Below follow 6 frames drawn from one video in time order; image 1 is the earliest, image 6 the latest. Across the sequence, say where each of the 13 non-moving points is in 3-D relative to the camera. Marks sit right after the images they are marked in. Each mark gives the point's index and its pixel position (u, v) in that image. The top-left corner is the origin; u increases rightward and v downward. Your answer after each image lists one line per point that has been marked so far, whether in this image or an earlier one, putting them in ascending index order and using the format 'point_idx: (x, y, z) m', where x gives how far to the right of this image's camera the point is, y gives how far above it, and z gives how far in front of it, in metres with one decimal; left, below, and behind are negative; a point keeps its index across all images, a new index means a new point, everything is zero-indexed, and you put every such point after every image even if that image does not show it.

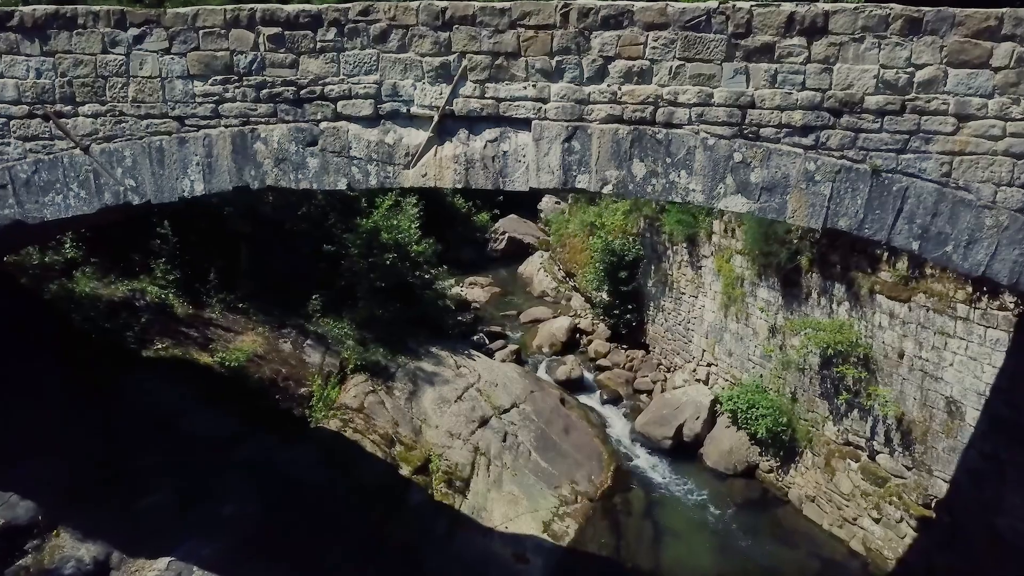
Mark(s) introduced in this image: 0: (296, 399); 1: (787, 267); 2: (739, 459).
0: (-2.6, -1.3, +7.5) m
1: (+3.5, +0.3, +8.2) m
2: (+3.0, -2.3, +8.7) m
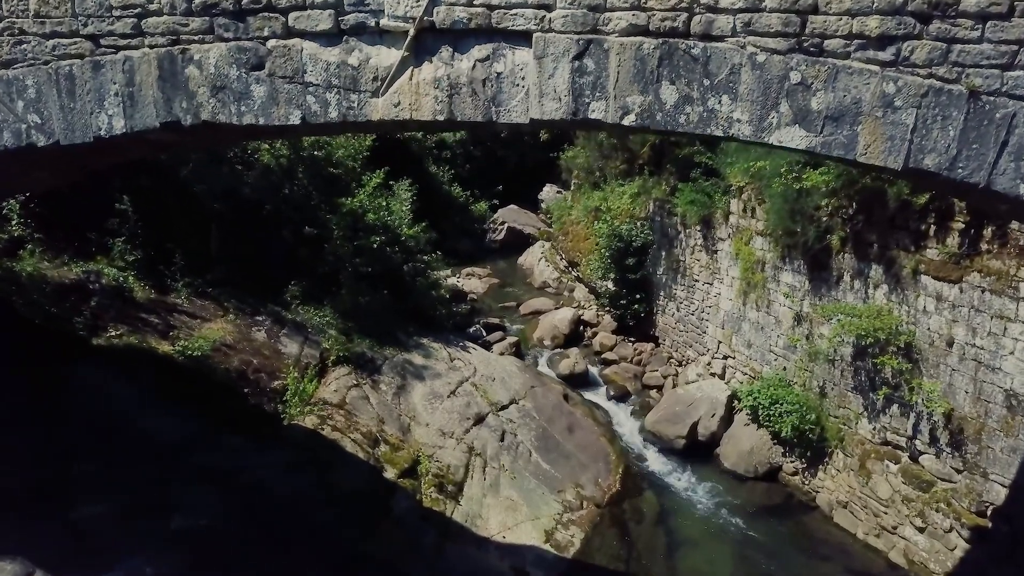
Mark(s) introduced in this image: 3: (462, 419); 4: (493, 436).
0: (-2.6, -1.1, +6.7) m
1: (+3.5, +0.5, +7.4) m
2: (+3.0, -2.1, +7.9) m
3: (-0.6, -1.5, +7.4) m
4: (-0.2, -1.7, +7.3) m
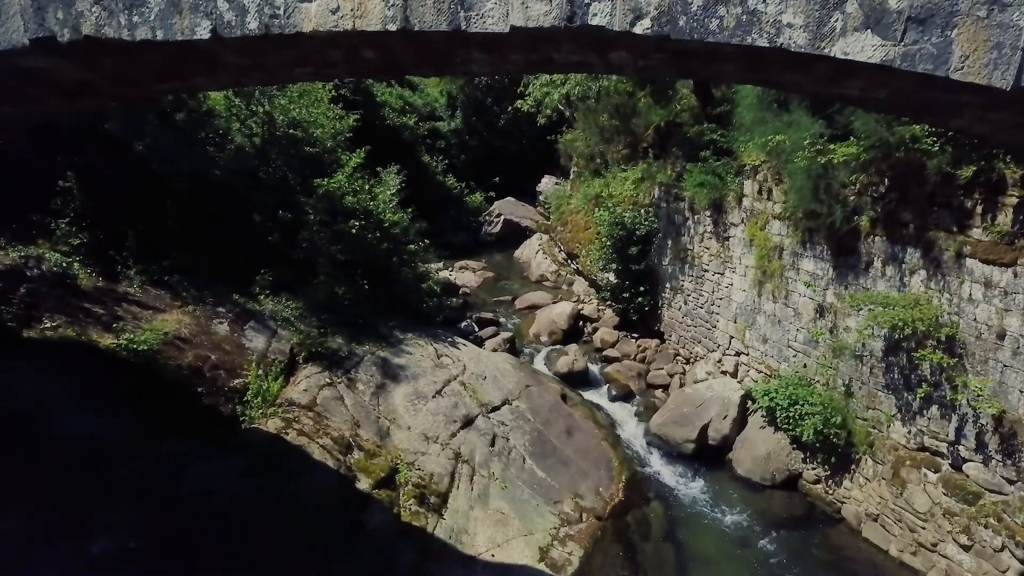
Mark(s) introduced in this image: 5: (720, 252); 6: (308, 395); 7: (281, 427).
0: (-2.7, -1.0, +6.0) m
1: (+3.4, +0.6, +6.6) m
2: (+2.9, -2.0, +7.1) m
3: (-0.7, -1.4, +6.6) m
4: (-0.3, -1.6, +6.6) m
5: (+2.8, +0.5, +8.6) m
6: (-2.0, -1.0, +6.3) m
7: (-2.1, -1.3, +5.9) m
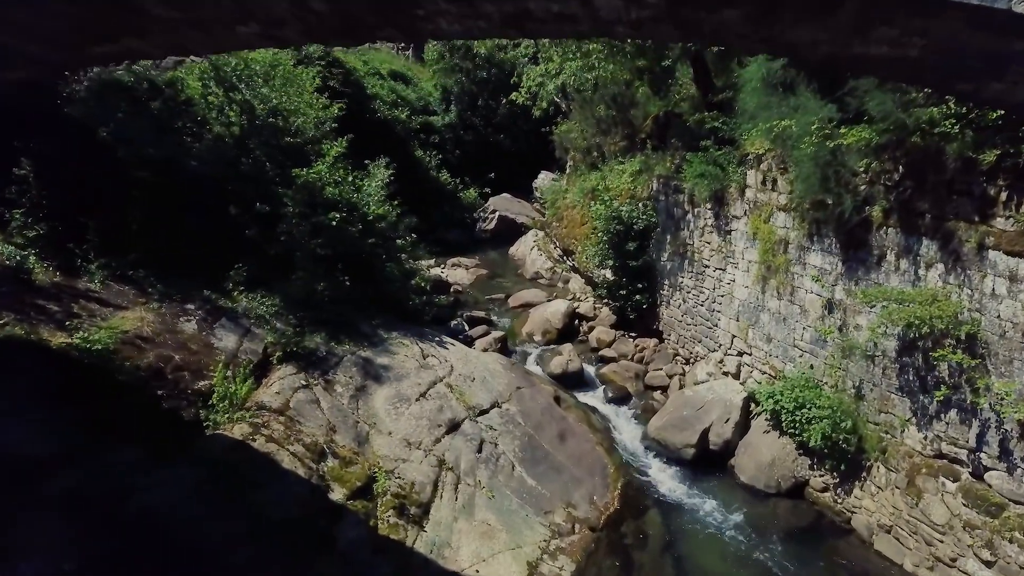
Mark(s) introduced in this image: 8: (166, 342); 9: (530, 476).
0: (-2.8, -0.9, +5.5) m
1: (+3.3, +0.6, +6.2) m
2: (+2.8, -1.9, +6.7) m
3: (-0.8, -1.3, +6.2) m
4: (-0.4, -1.5, +6.2) m
5: (+2.7, +0.5, +8.2) m
6: (-2.1, -1.0, +5.8) m
7: (-2.2, -1.2, +5.4) m
8: (-3.1, -0.5, +5.7) m
9: (+0.2, -1.8, +6.2) m
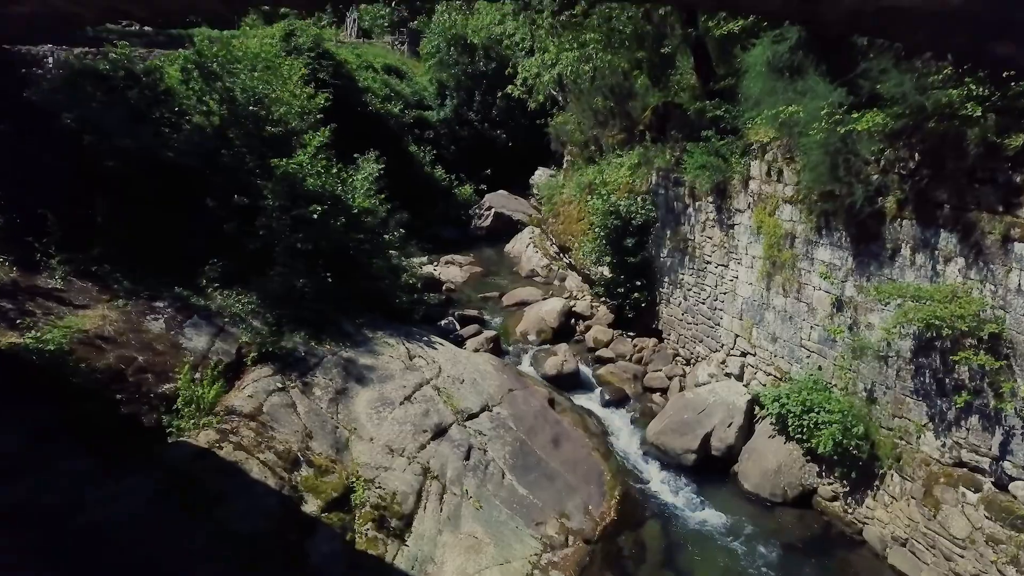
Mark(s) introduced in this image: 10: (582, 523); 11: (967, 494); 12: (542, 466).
0: (-2.9, -0.9, +5.2) m
1: (+3.2, +0.7, +5.8) m
2: (+2.7, -1.9, +6.3) m
3: (-0.9, -1.3, +5.8) m
4: (-0.5, -1.5, +5.8) m
5: (+2.6, +0.6, +7.8) m
6: (-2.2, -1.0, +5.5) m
7: (-2.3, -1.2, +5.1) m
8: (-3.2, -0.4, +5.4) m
9: (+0.1, -1.8, +5.8) m
10: (+0.6, -2.1, +5.8) m
11: (+3.6, -1.6, +5.1) m
12: (+0.3, -1.7, +6.1) m
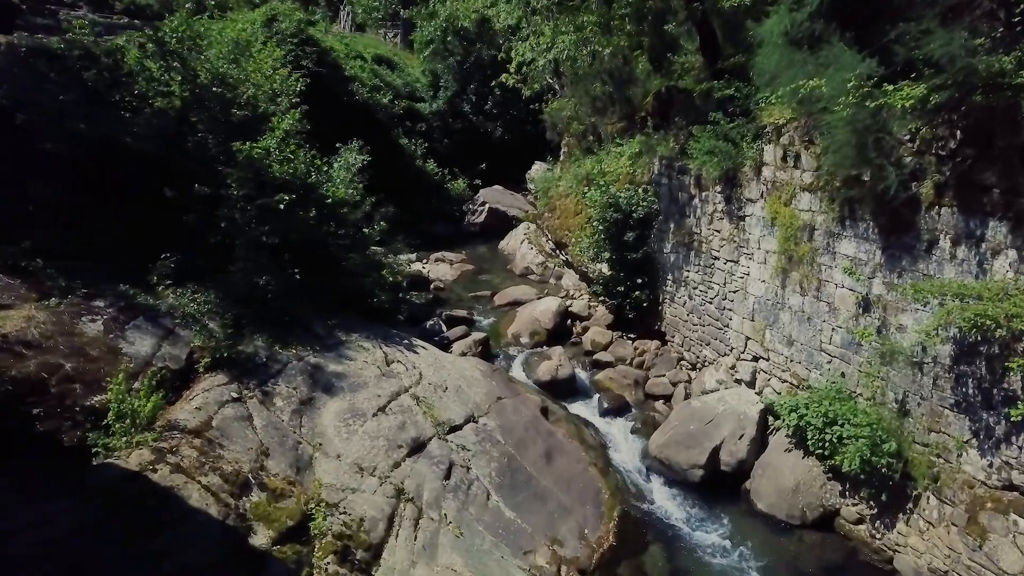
0: (-3.0, -0.9, +4.5) m
1: (+3.0, +0.7, +5.1) m
2: (+2.6, -1.9, +5.6) m
3: (-1.0, -1.3, +5.2) m
4: (-0.6, -1.5, +5.1) m
5: (+2.5, +0.6, +7.1) m
6: (-2.3, -1.0, +4.8) m
7: (-2.5, -1.2, +4.4) m
8: (-3.3, -0.4, +4.7) m
9: (0.0, -1.8, +5.1) m
10: (+0.5, -2.1, +5.1) m
11: (+3.5, -1.6, +4.4) m
12: (+0.2, -1.7, +5.4) m
